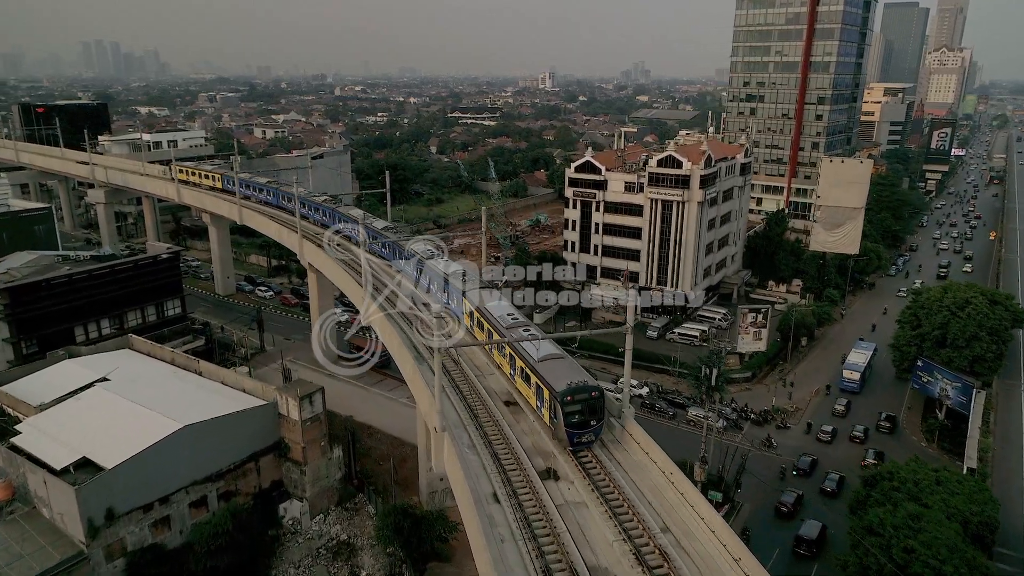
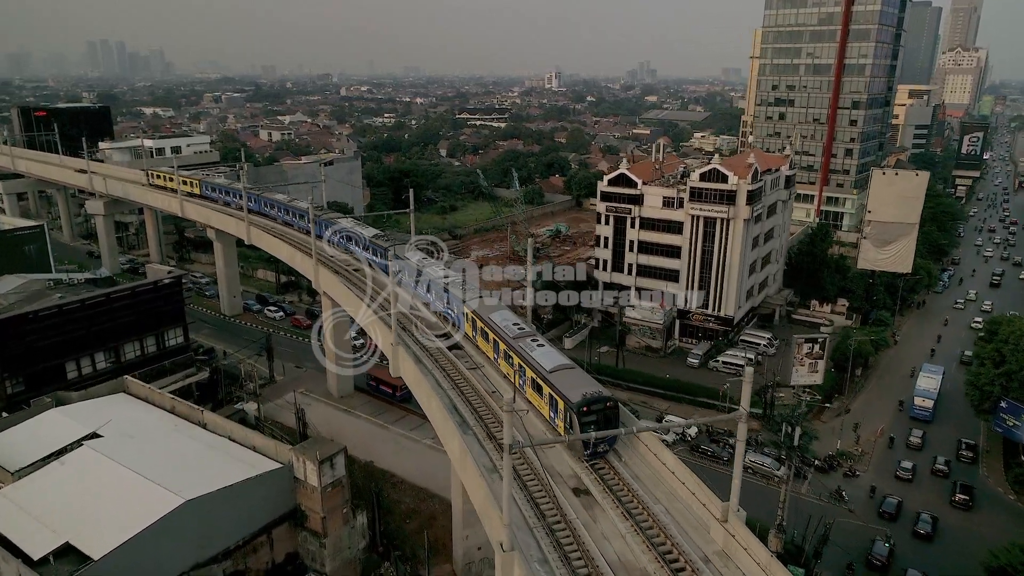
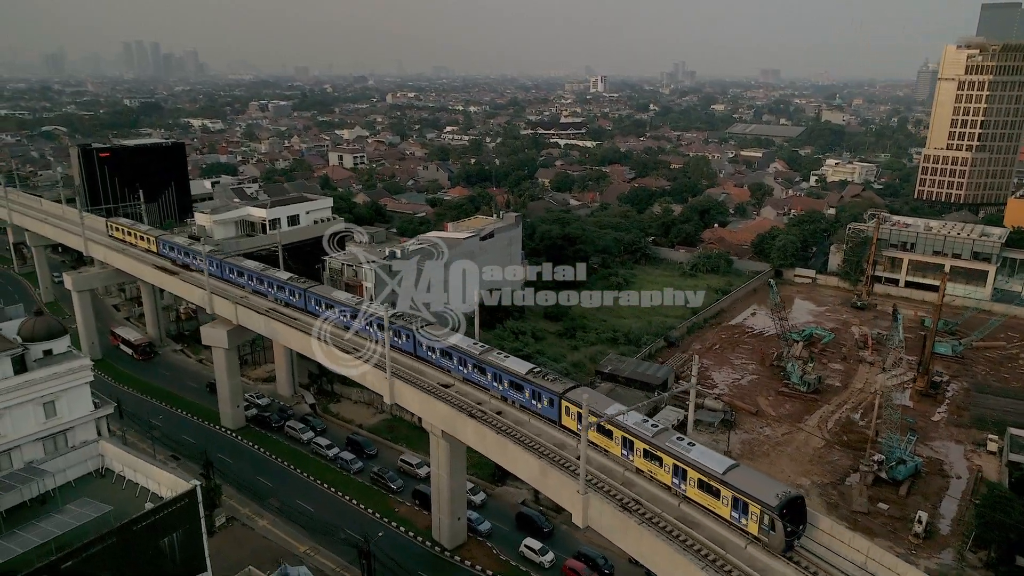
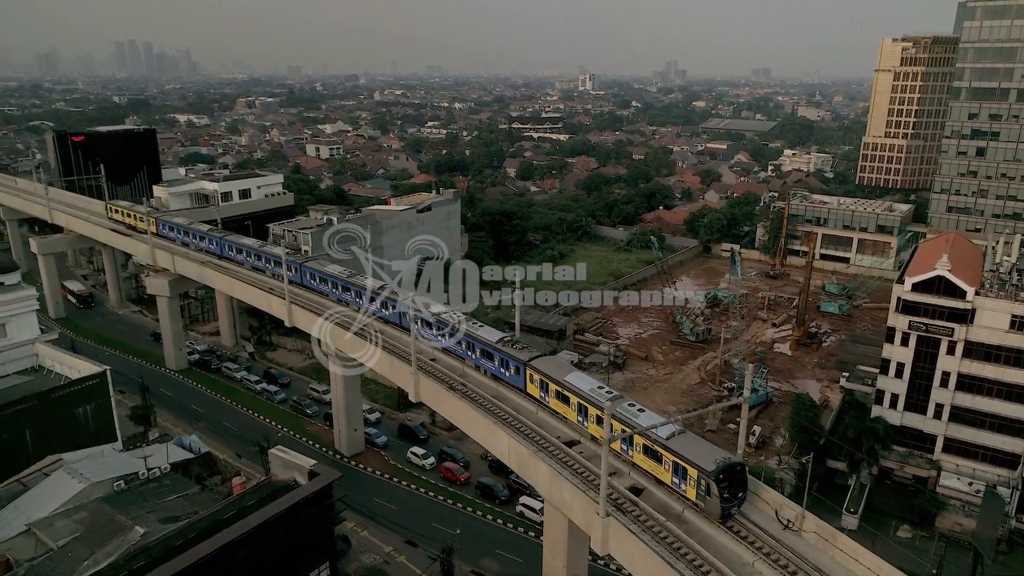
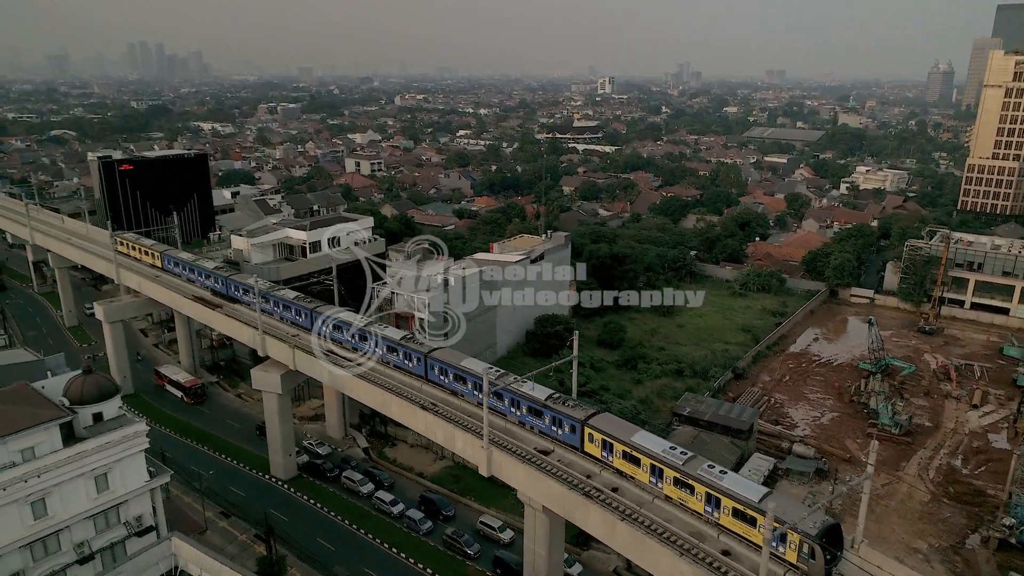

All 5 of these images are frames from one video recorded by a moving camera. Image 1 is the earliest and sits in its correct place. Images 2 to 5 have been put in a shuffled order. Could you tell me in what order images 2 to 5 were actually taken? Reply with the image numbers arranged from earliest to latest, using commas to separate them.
2, 4, 3, 5
